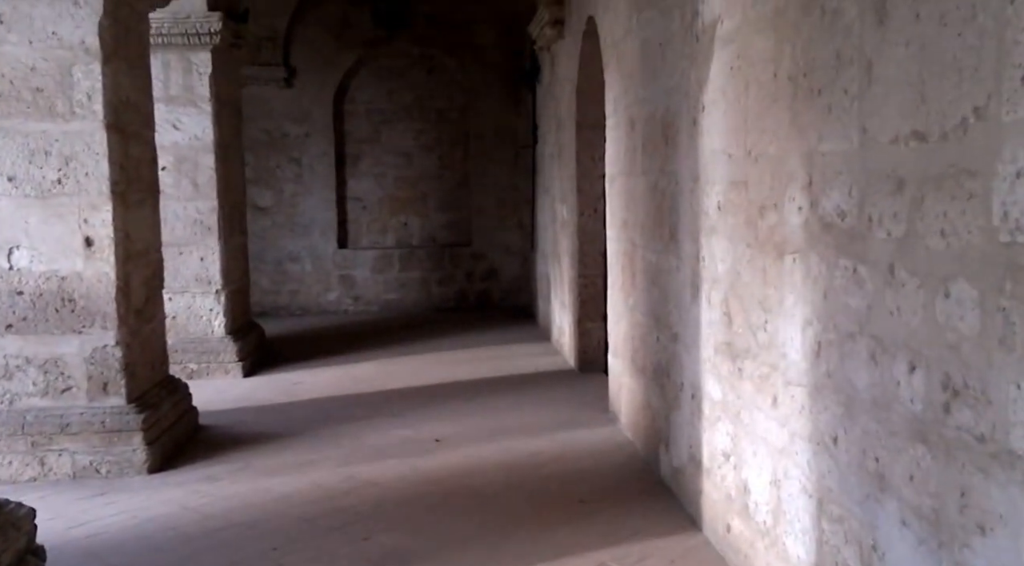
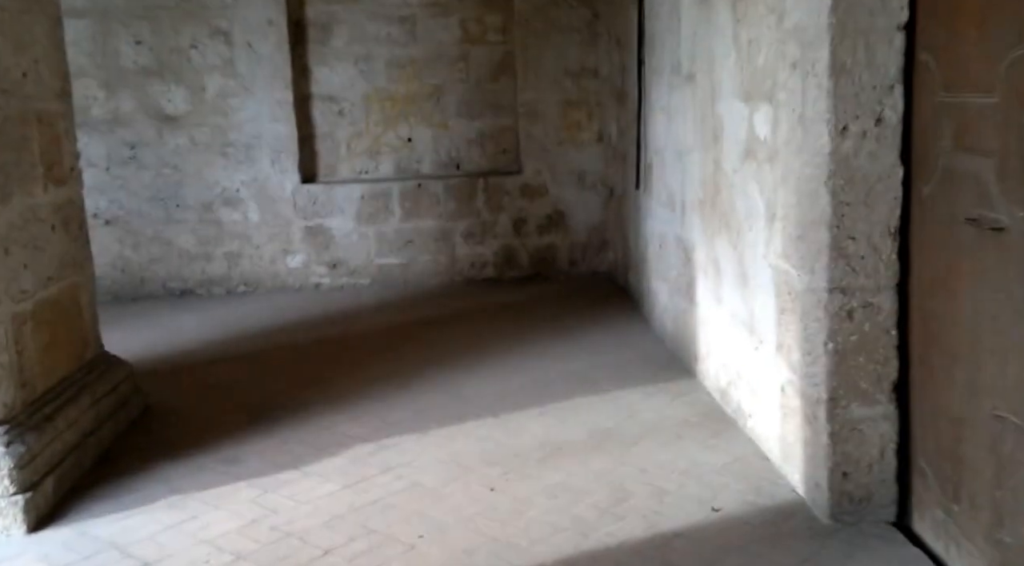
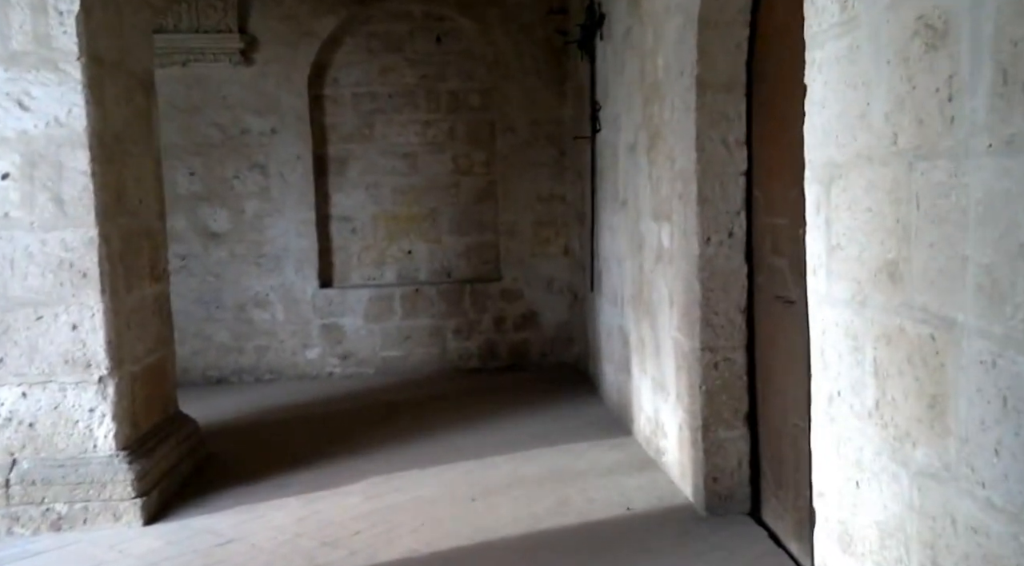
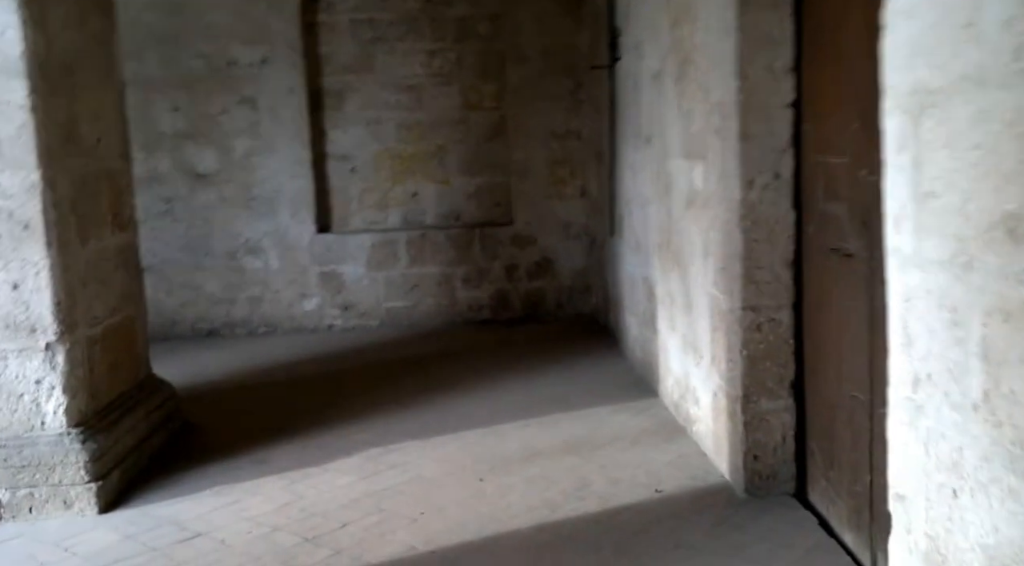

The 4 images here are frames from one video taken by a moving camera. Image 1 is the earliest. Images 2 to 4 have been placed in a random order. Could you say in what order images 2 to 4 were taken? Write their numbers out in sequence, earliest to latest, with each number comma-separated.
3, 4, 2
